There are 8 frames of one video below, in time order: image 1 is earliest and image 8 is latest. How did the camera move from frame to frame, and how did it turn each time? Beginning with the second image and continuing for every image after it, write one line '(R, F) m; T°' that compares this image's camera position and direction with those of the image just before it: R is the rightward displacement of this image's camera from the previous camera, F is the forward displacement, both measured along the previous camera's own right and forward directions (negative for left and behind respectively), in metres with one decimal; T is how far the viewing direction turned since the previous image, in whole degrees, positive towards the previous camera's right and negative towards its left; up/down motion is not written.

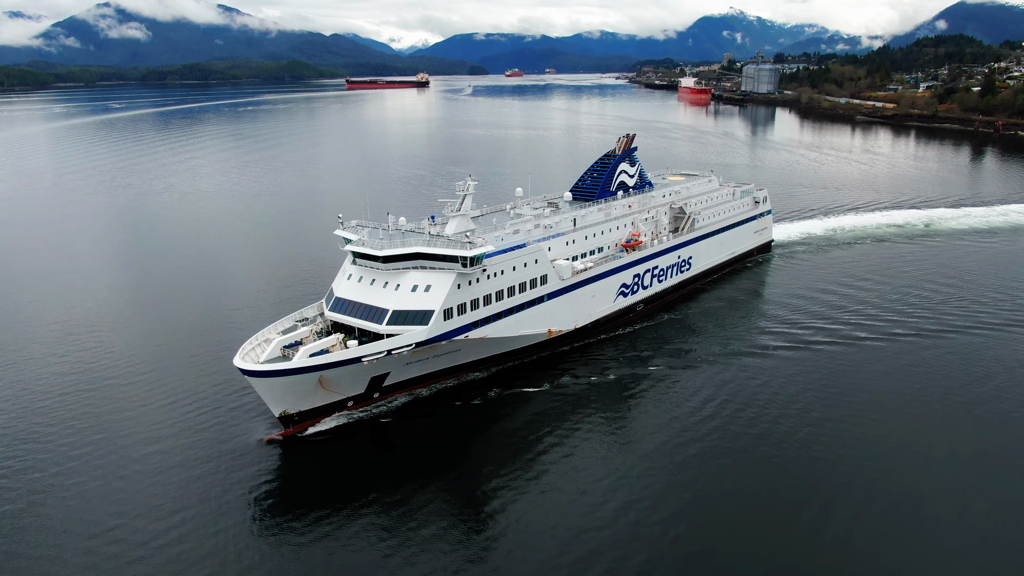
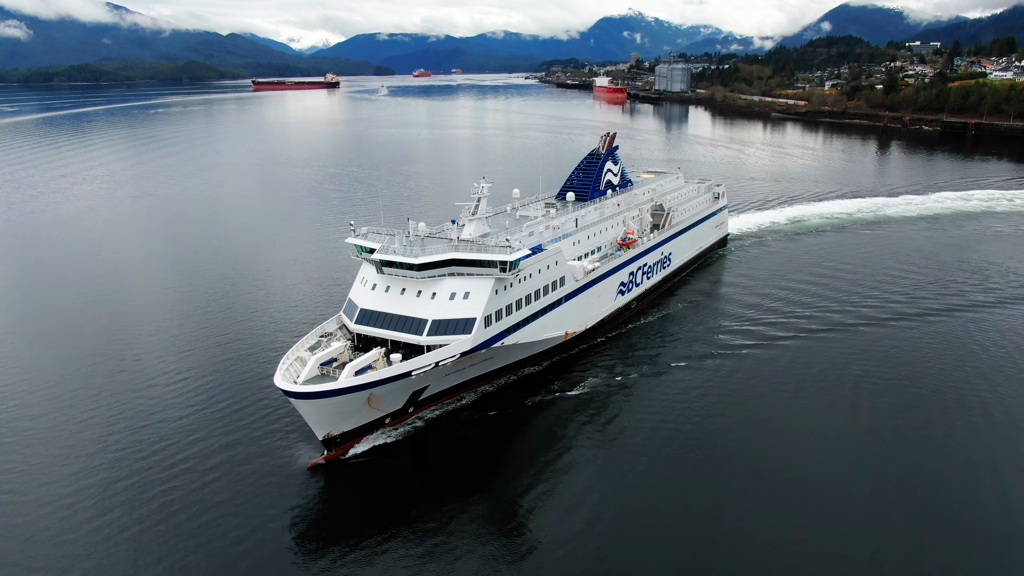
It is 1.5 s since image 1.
(-2.6, +0.7) m; +7°
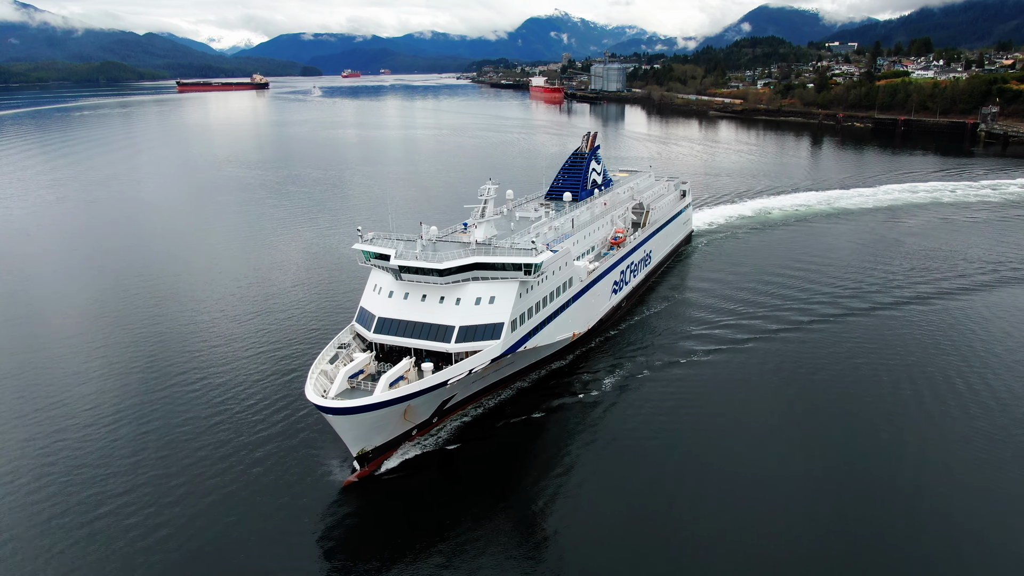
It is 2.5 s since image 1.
(-1.8, +0.5) m; +5°
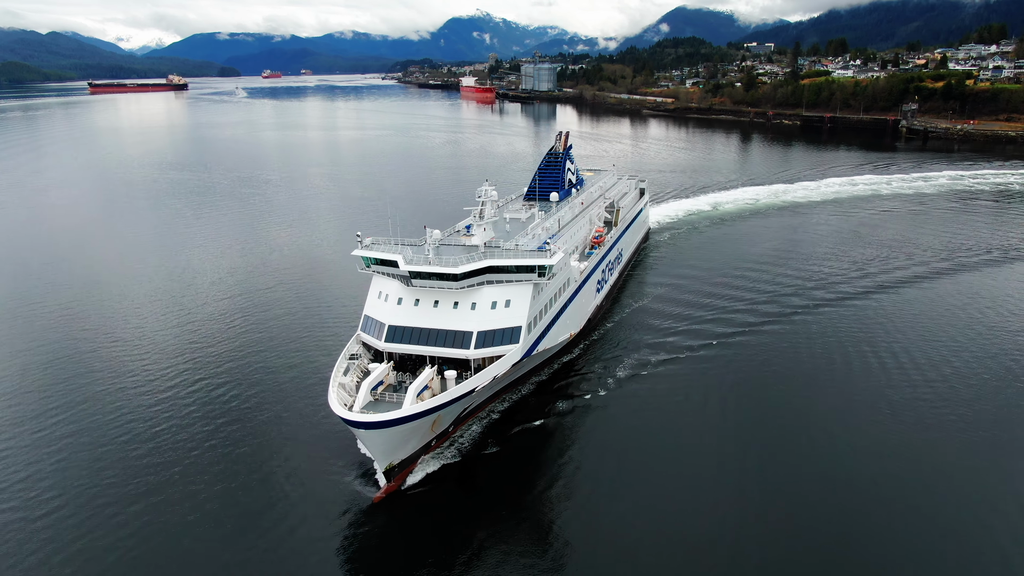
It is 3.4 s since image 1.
(-1.6, +0.4) m; +6°
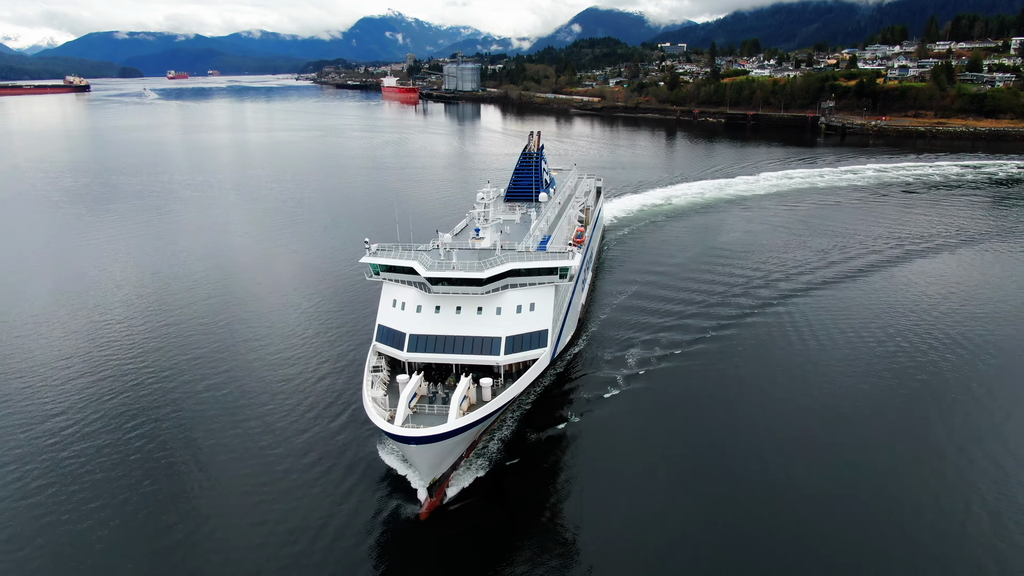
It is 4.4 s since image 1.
(-1.9, +0.4) m; +6°
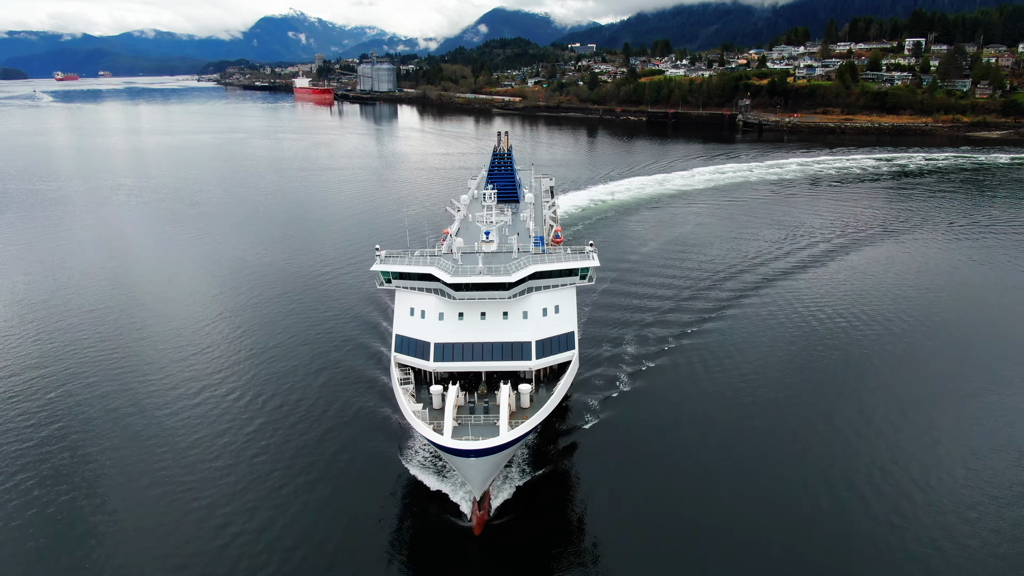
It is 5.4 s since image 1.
(-2.0, +0.4) m; +7°
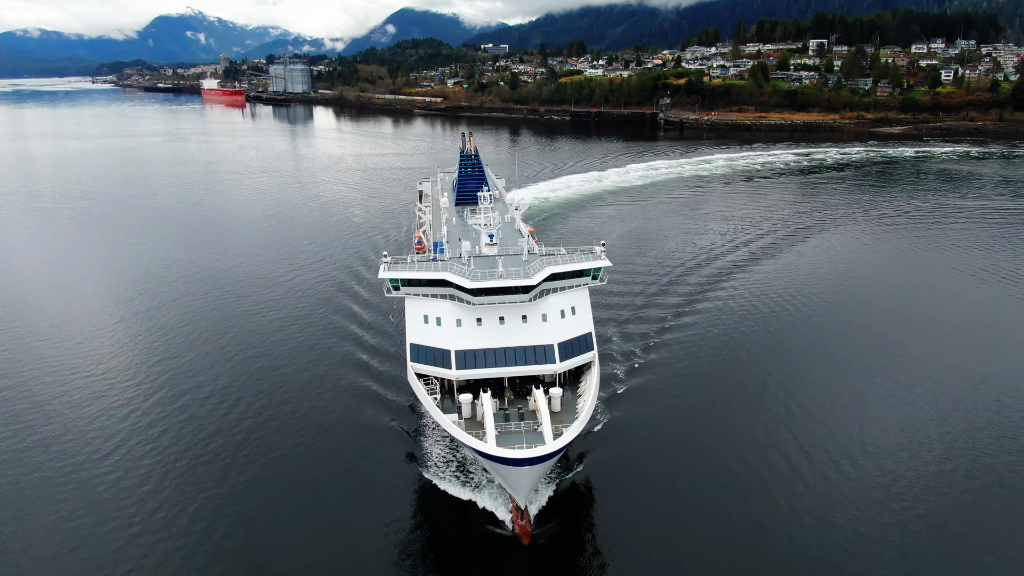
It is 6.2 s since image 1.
(-1.8, +0.3) m; +7°
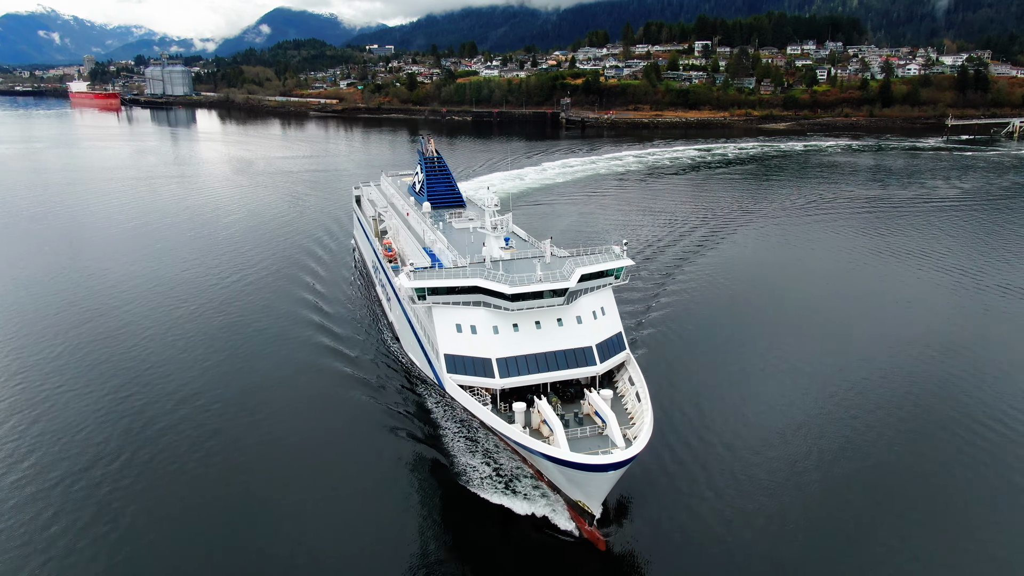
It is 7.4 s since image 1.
(-2.4, +0.4) m; +9°
